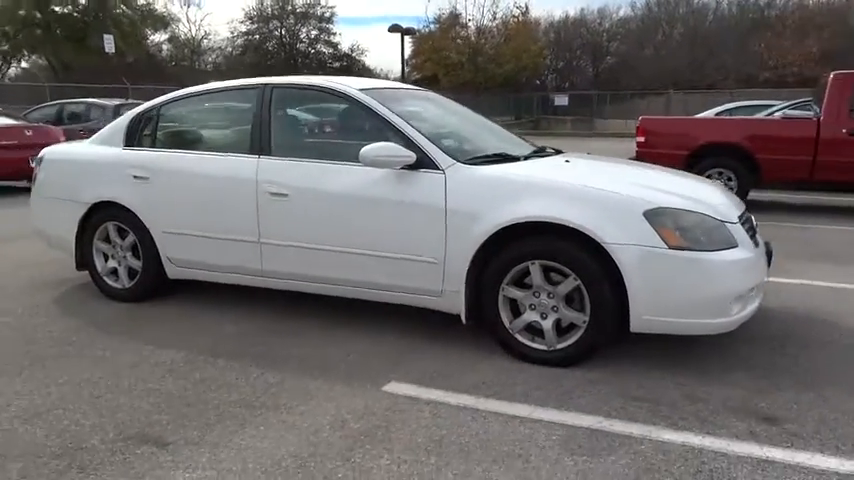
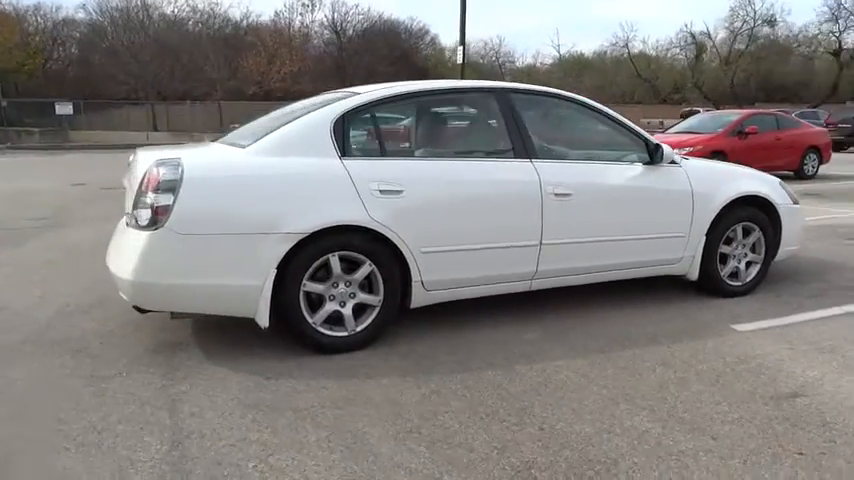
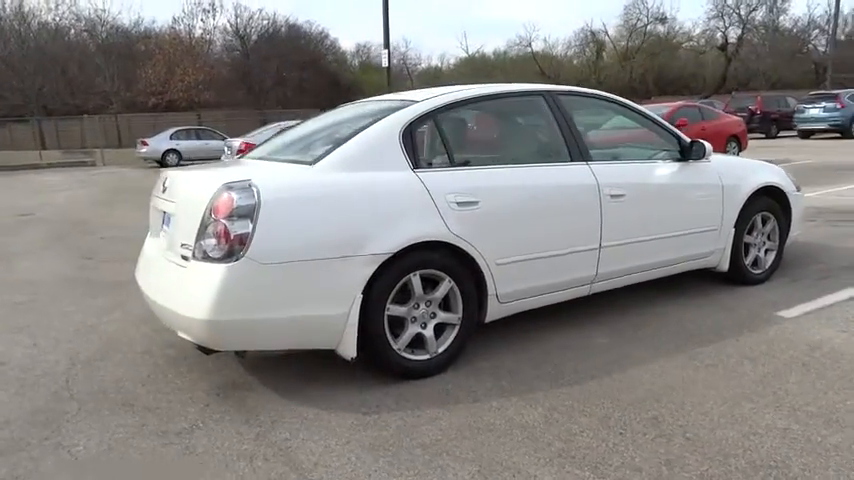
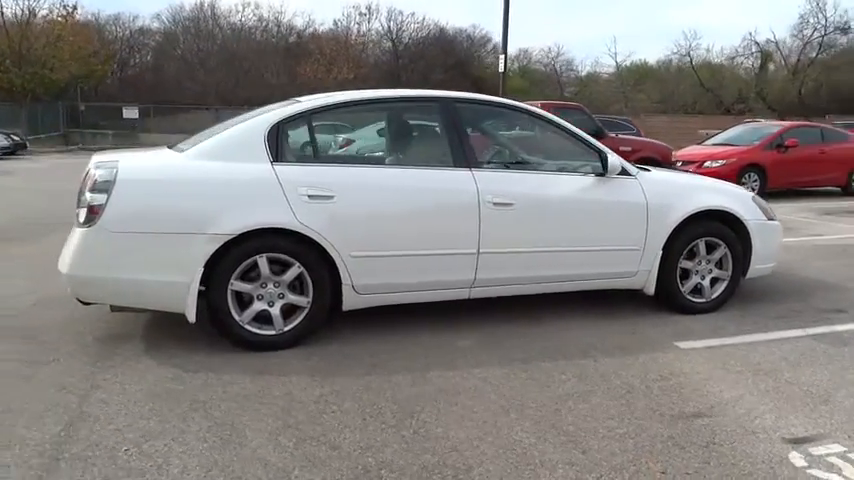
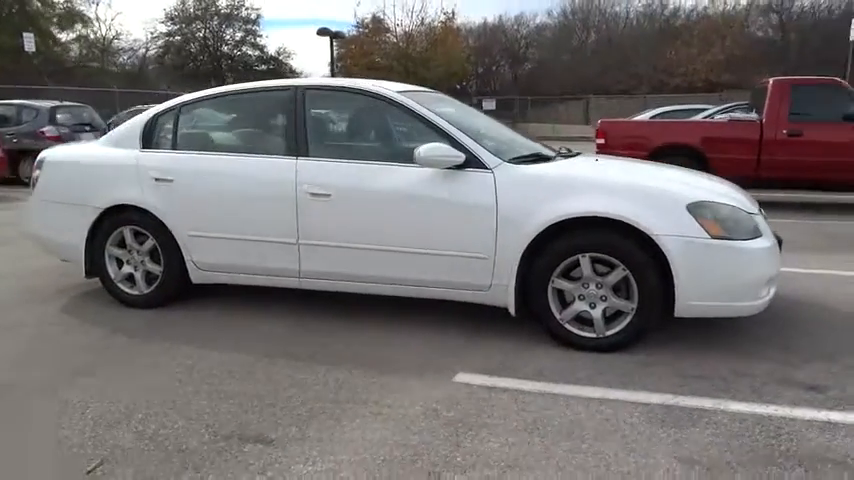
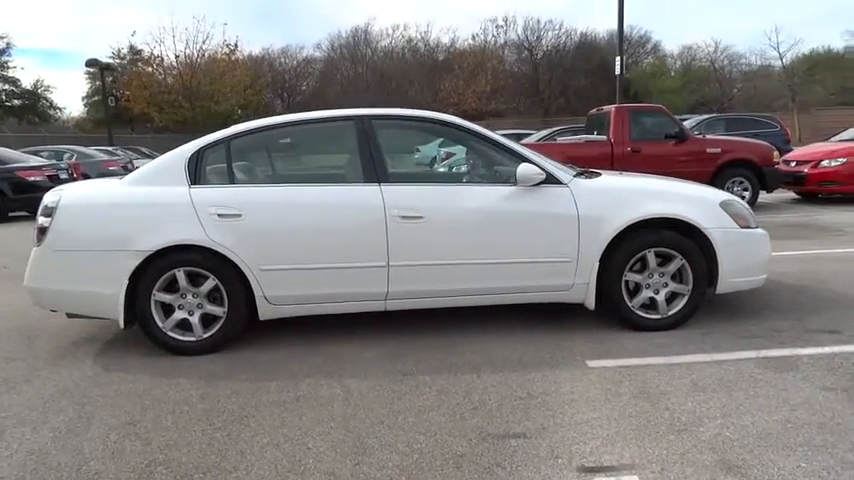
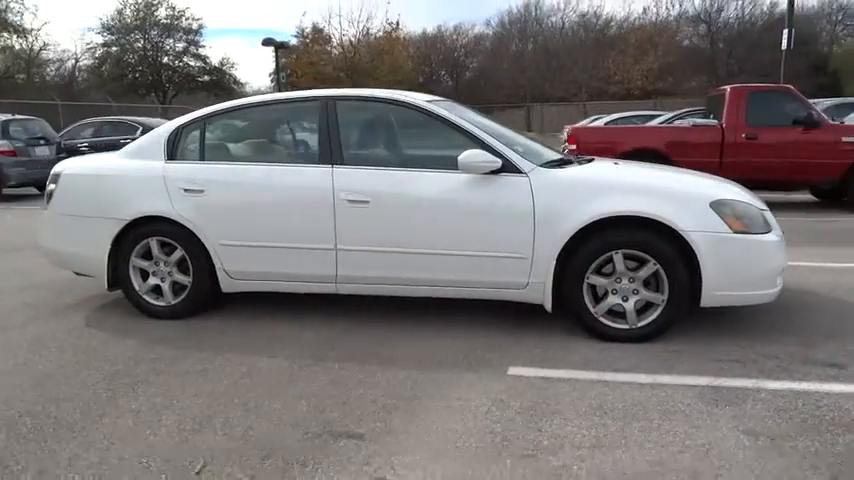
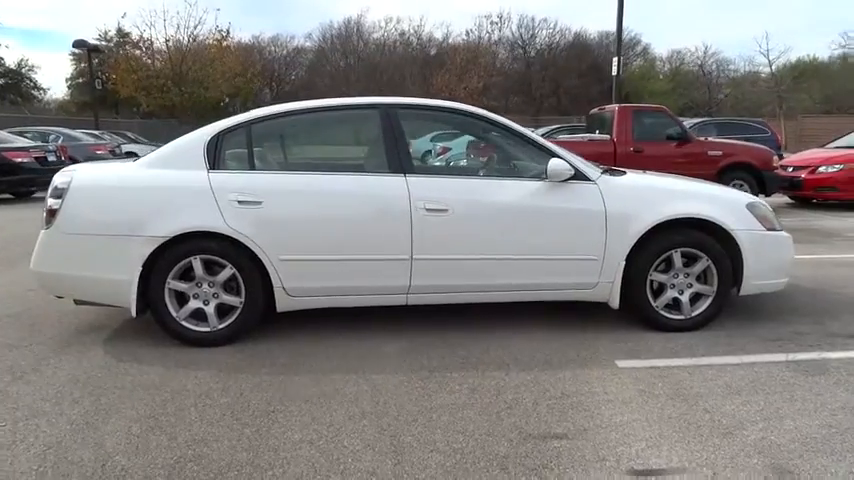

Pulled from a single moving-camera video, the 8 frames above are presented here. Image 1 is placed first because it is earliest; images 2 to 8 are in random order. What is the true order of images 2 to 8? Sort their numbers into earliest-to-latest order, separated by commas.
5, 7, 6, 8, 4, 2, 3
